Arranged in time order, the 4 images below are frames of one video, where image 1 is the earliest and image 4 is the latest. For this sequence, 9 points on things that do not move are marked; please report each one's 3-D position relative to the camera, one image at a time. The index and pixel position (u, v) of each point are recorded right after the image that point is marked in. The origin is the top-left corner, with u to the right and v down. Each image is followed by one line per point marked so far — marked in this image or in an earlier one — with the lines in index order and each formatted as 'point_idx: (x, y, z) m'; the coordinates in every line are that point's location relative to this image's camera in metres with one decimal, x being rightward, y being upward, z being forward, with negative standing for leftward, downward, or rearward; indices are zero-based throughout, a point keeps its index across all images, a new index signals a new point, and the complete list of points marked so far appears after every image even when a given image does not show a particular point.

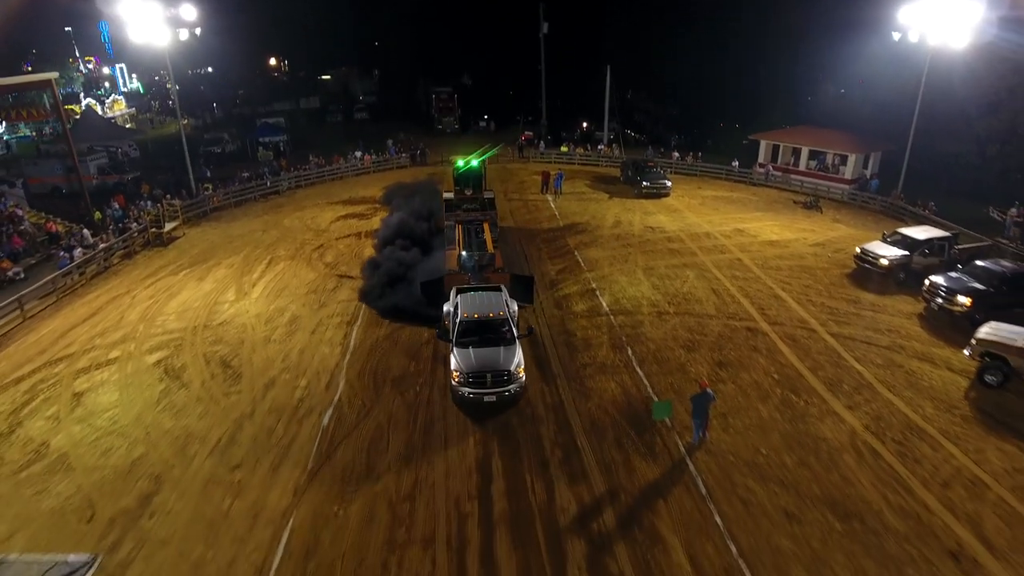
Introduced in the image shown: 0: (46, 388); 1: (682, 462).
0: (-10.0, -2.1, +13.7) m
1: (+3.0, -3.2, +11.1) m
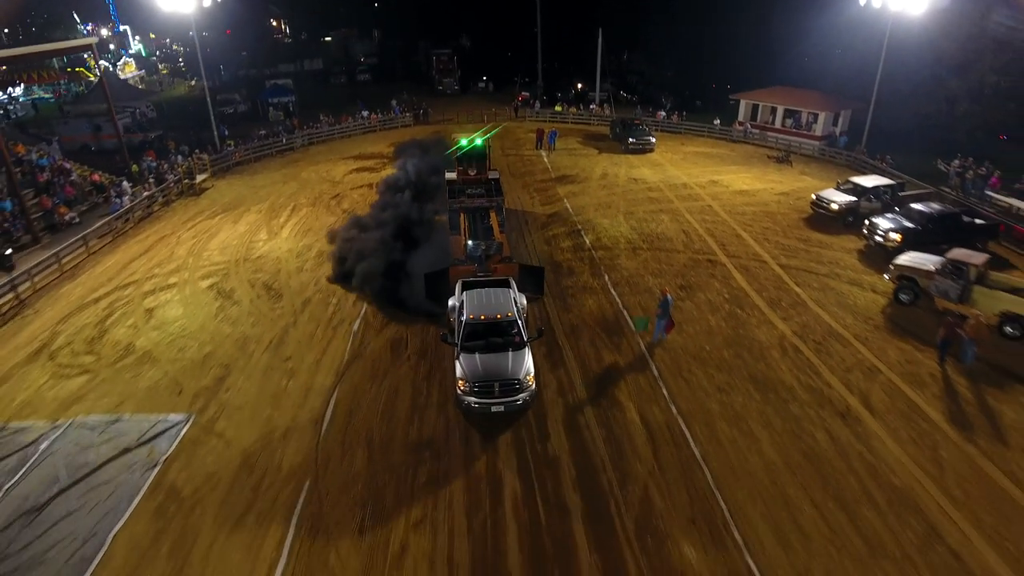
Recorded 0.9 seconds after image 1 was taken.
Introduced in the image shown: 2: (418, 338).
0: (-10.1, -0.4, +16.5) m
1: (+2.9, -1.6, +14.0) m
2: (-2.2, -1.2, +14.8) m
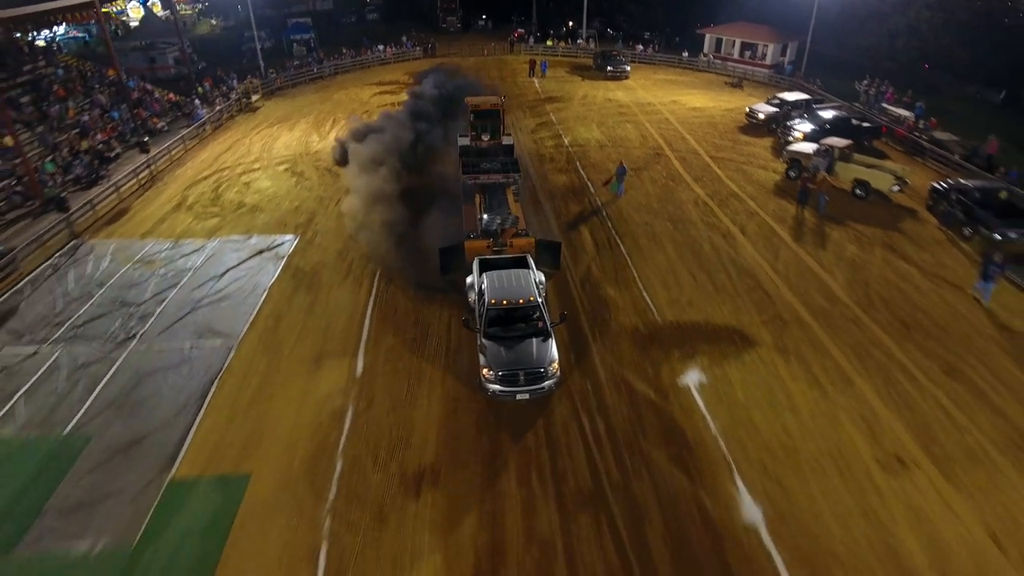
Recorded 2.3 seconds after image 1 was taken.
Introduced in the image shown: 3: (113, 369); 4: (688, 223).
0: (-10.2, +3.8, +22.7) m
1: (+2.8, +2.5, +20.4) m
2: (-2.3, +3.0, +21.1) m
3: (-8.4, -1.7, +13.4) m
4: (+5.4, +2.0, +19.5) m
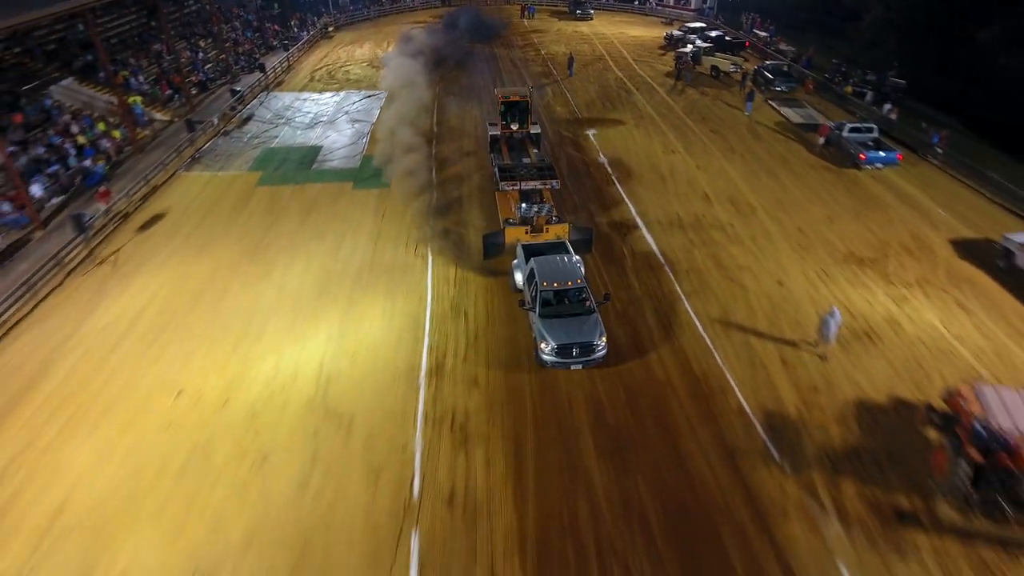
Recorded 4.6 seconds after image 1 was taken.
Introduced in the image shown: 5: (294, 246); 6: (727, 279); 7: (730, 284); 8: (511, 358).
0: (-10.5, +12.8, +37.2) m
1: (+2.5, +11.4, +35.0) m
2: (-2.6, +11.9, +35.7) m
3: (-8.6, +6.9, +28.1) m
4: (+5.1, +10.9, +34.2) m
5: (-6.7, +1.3, +19.5) m
6: (+6.0, +0.1, +17.7) m
7: (+6.0, 0.0, +17.5) m
8: (0.0, -1.8, +14.6) m
